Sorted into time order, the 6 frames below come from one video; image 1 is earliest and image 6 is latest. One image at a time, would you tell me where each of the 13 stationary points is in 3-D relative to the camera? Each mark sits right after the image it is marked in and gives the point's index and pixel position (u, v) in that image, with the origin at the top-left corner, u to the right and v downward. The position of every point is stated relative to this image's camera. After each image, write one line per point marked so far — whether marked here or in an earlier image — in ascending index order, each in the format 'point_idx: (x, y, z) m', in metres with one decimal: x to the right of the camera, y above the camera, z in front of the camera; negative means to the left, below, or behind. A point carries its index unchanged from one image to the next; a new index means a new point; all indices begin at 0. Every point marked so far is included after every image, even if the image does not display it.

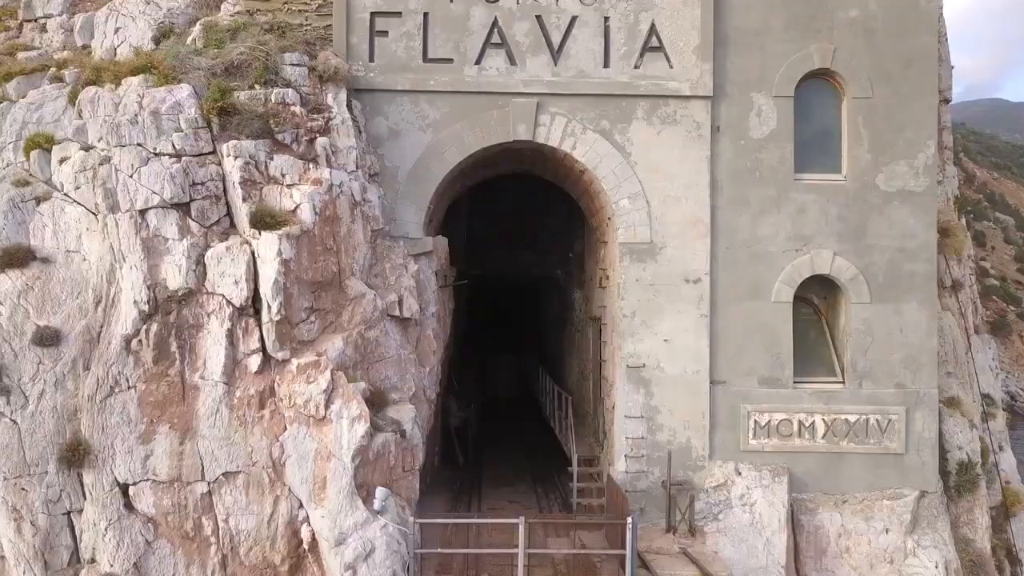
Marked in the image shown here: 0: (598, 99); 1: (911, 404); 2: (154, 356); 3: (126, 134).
0: (+0.7, +1.6, +6.5) m
1: (+3.3, -1.0, +6.4) m
2: (-2.4, -0.5, +5.3) m
3: (-2.7, +1.1, +5.6) m
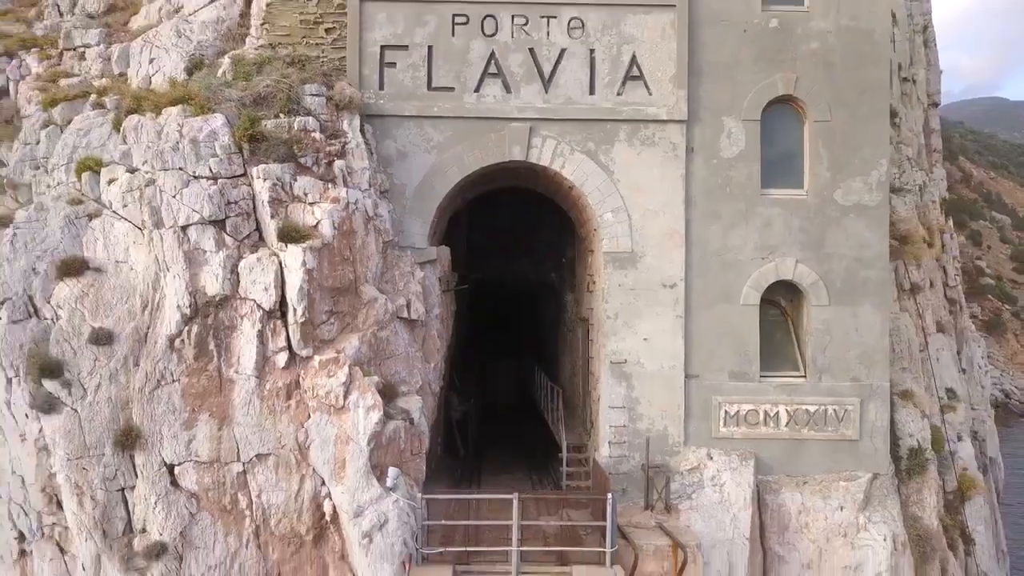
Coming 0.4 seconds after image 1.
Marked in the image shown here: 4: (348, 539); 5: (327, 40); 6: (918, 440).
0: (+0.7, +1.5, +7.3) m
1: (+3.3, -1.0, +7.2) m
2: (-2.4, -0.5, +6.0) m
3: (-2.7, +1.0, +6.3) m
4: (-1.2, -1.8, +5.8) m
5: (-1.7, +2.3, +7.3) m
6: (+4.0, -1.5, +7.6) m
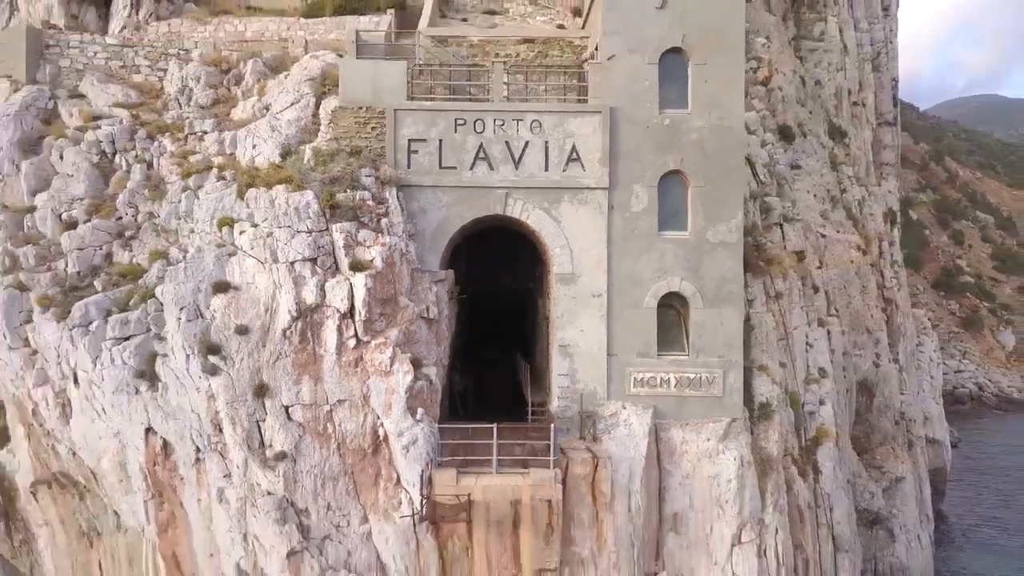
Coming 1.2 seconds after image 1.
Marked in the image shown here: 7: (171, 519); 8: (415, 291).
0: (+0.4, +1.4, +11.1) m
1: (+3.0, -1.1, +11.0) m
2: (-2.7, -0.6, +9.9) m
3: (-3.0, +0.9, +10.2) m
4: (-1.4, -2.0, +9.6) m
5: (-2.0, +2.2, +11.1) m
6: (+3.7, -1.6, +11.5) m
7: (-4.4, -3.0, +10.2) m
8: (-1.3, 0.0, +10.5) m
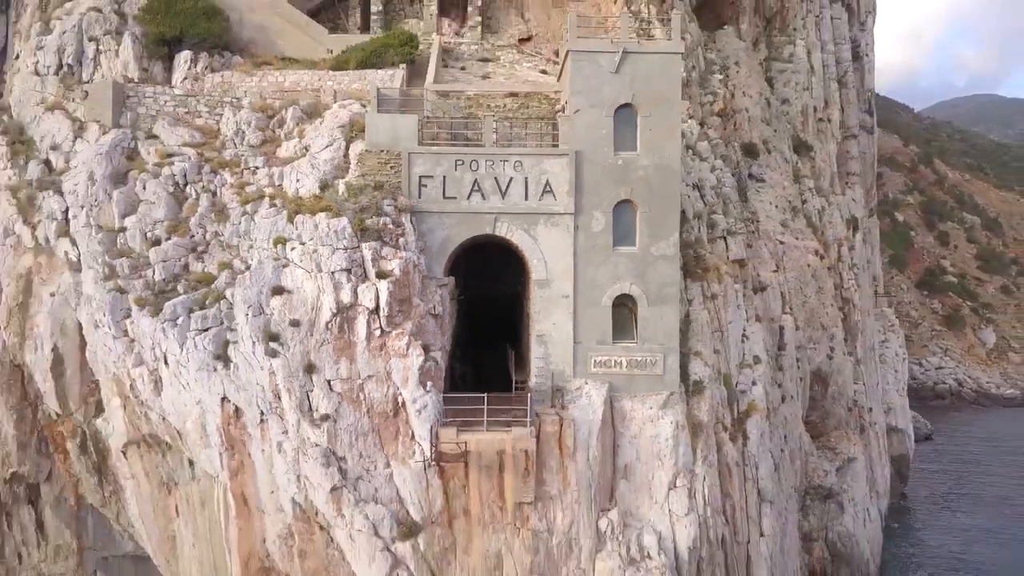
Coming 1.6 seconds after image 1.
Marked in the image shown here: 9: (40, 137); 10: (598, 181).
0: (+0.2, +1.3, +14.3) m
1: (+2.8, -1.2, +14.2) m
2: (-2.9, -0.7, +13.0) m
3: (-3.2, +0.8, +13.3) m
4: (-1.7, -2.0, +12.8) m
5: (-2.2, +2.1, +14.3) m
6: (+3.5, -1.7, +14.6) m
7: (-4.6, -3.0, +13.4) m
8: (-1.5, -0.1, +13.7) m
9: (-9.9, +3.2, +16.5) m
10: (+1.6, +1.9, +14.3) m
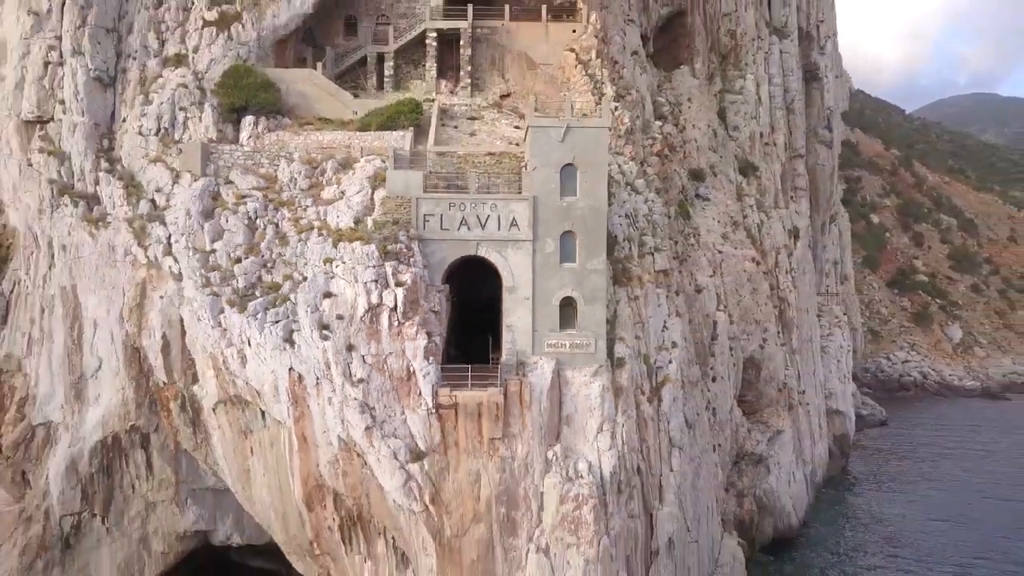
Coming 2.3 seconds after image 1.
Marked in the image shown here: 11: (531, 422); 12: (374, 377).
0: (-0.4, +1.2, +20.3) m
1: (+2.2, -1.3, +20.3) m
2: (-3.5, -0.8, +19.1) m
3: (-3.8, +0.7, +19.4) m
4: (-2.3, -2.2, +18.9) m
5: (-2.8, +2.0, +20.3) m
6: (+2.9, -1.8, +20.7) m
7: (-5.2, -3.2, +19.4) m
8: (-2.1, -0.2, +19.8) m
9: (-10.5, +3.0, +22.5) m
10: (+1.0, +1.8, +20.4) m
11: (+0.5, -3.3, +19.3) m
12: (-3.4, -2.2, +18.9) m
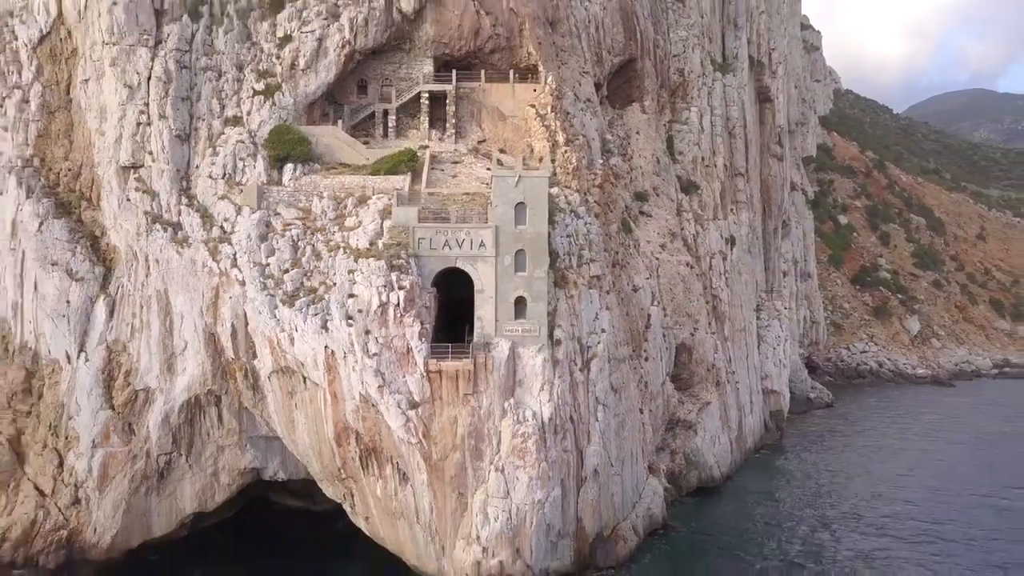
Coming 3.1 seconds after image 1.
0: (-1.6, +1.1, +28.8) m
1: (+1.1, -1.4, +28.7) m
2: (-4.6, -0.9, +27.5) m
3: (-5.0, +0.6, +27.8) m
4: (-3.4, -2.3, +27.3) m
5: (-4.0, +1.9, +28.7) m
6: (+1.8, -1.8, +29.2) m
7: (-6.4, -3.3, +27.9) m
8: (-3.3, -0.3, +28.2) m
9: (-11.7, +2.9, +30.9) m
10: (-0.2, +1.8, +28.8) m
11: (-0.7, -3.4, +27.7) m
12: (-4.5, -2.3, +27.4) m
